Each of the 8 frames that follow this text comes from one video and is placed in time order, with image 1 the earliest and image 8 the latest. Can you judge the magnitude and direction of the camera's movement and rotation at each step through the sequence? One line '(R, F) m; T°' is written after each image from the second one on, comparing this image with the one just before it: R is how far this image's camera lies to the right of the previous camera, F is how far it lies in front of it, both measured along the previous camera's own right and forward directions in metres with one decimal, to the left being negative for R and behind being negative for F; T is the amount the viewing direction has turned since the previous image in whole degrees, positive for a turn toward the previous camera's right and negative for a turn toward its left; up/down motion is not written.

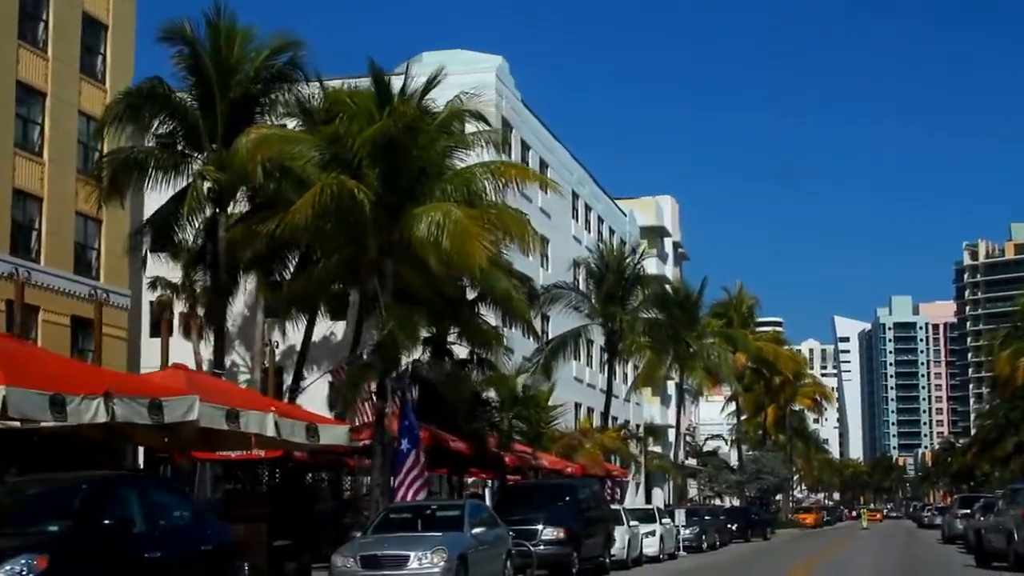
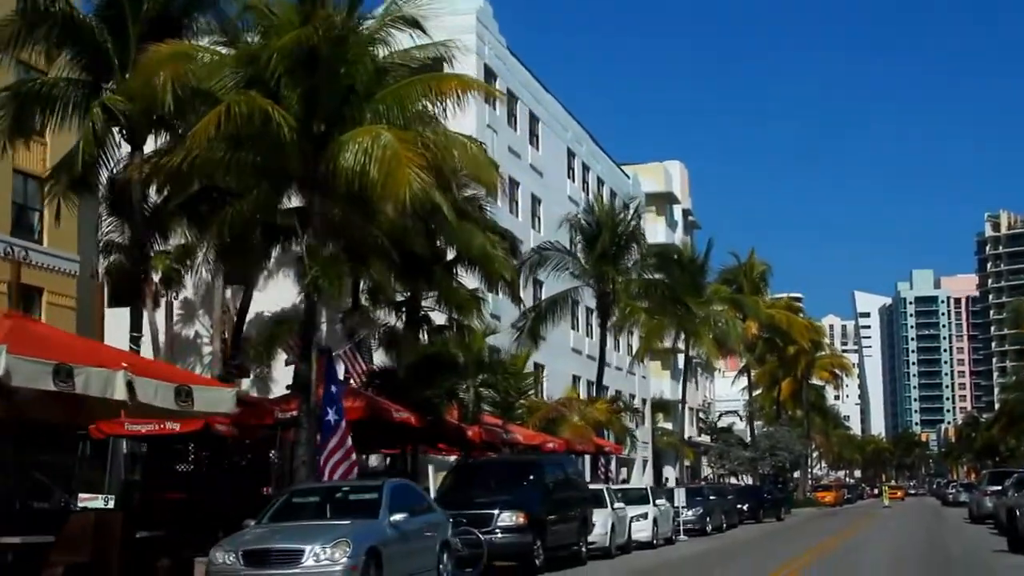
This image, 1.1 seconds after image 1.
(+0.8, +3.8) m; -1°
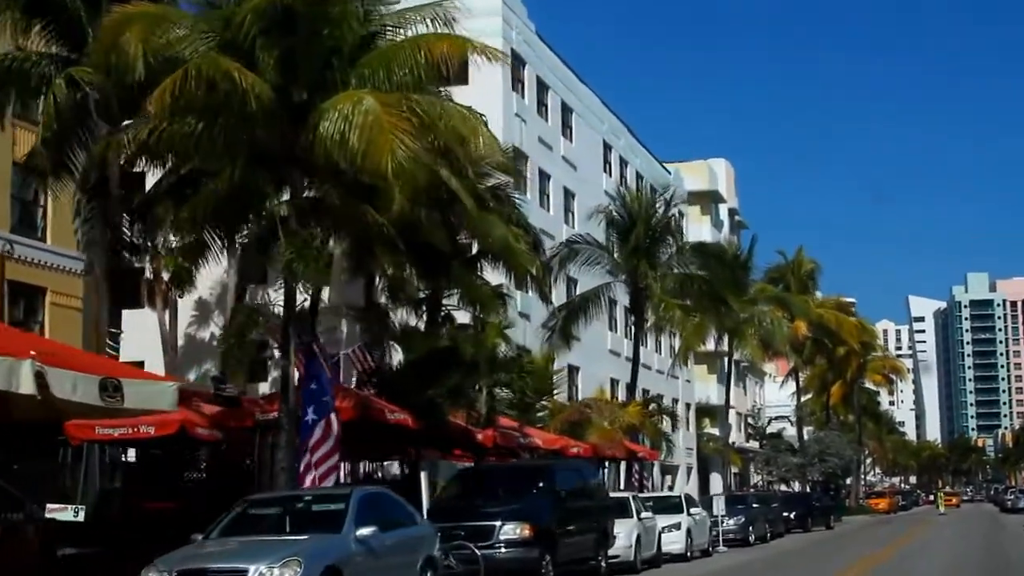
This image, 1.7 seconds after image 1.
(+0.5, +2.2) m; -2°
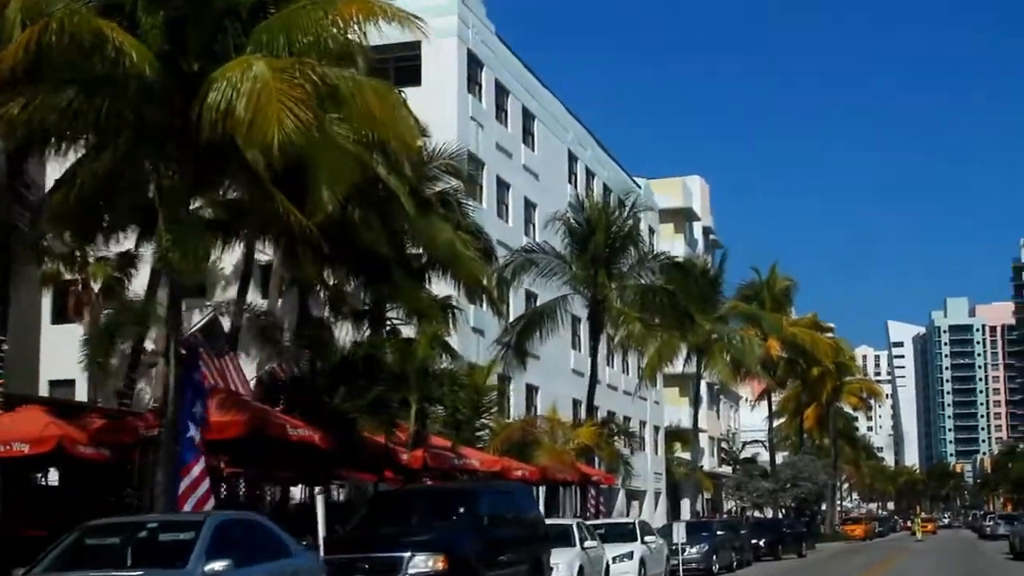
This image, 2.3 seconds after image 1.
(+0.6, +2.2) m; +1°
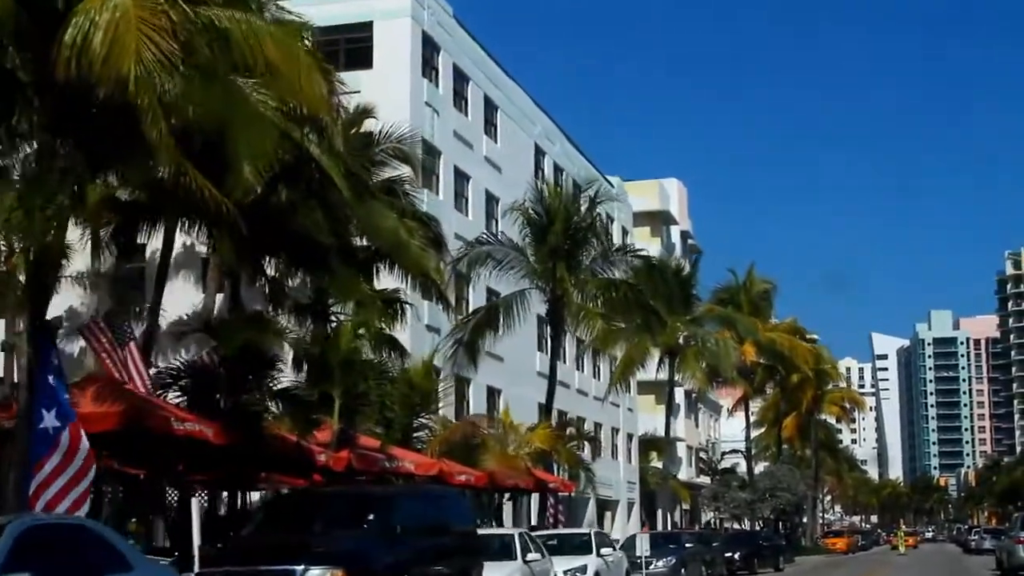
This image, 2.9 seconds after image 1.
(+0.5, +2.2) m; 0°
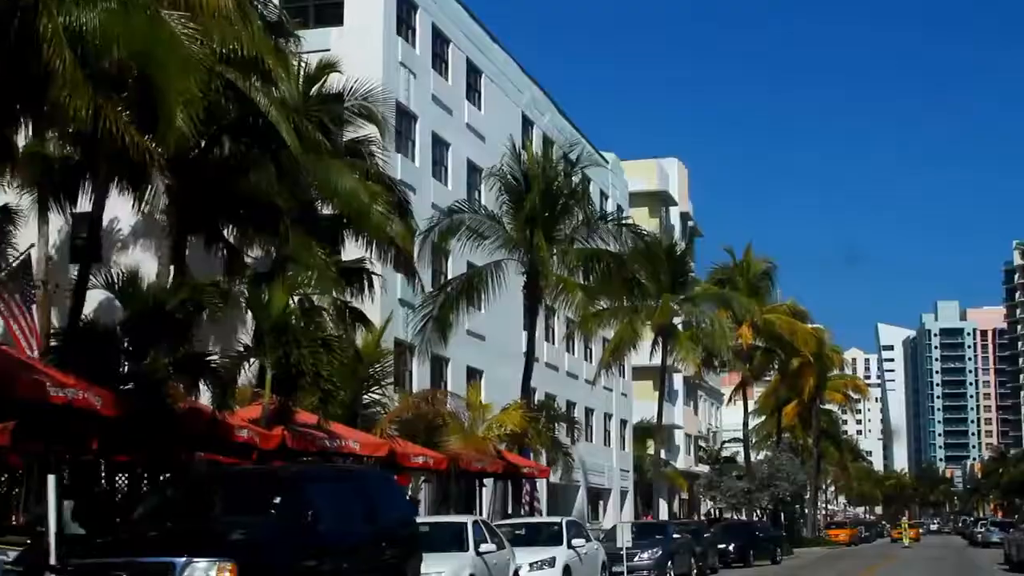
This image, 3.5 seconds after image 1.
(+0.5, +2.2) m; 0°
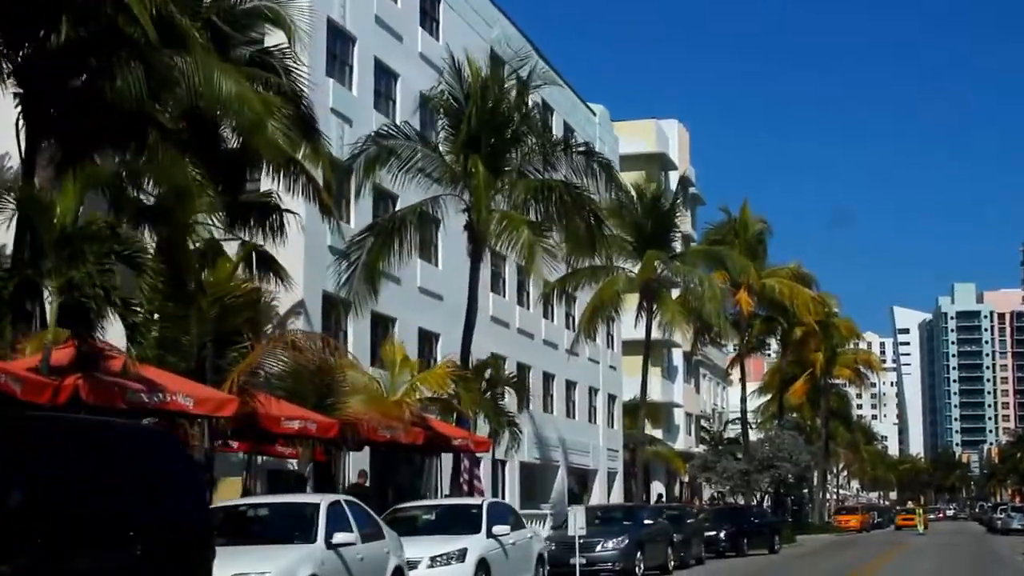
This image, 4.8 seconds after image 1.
(+1.0, +4.6) m; 0°
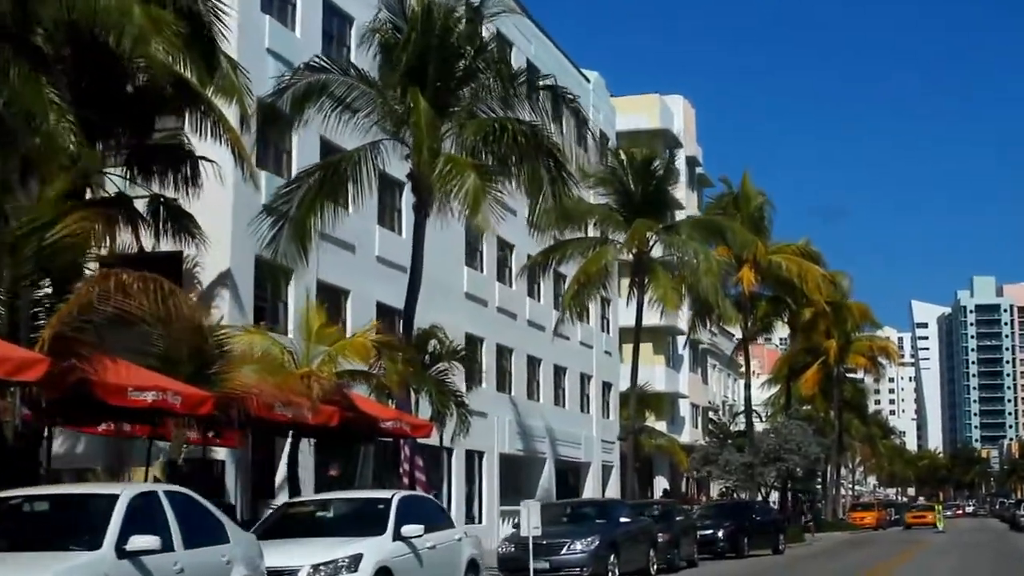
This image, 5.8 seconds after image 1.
(+0.8, +3.5) m; -1°
